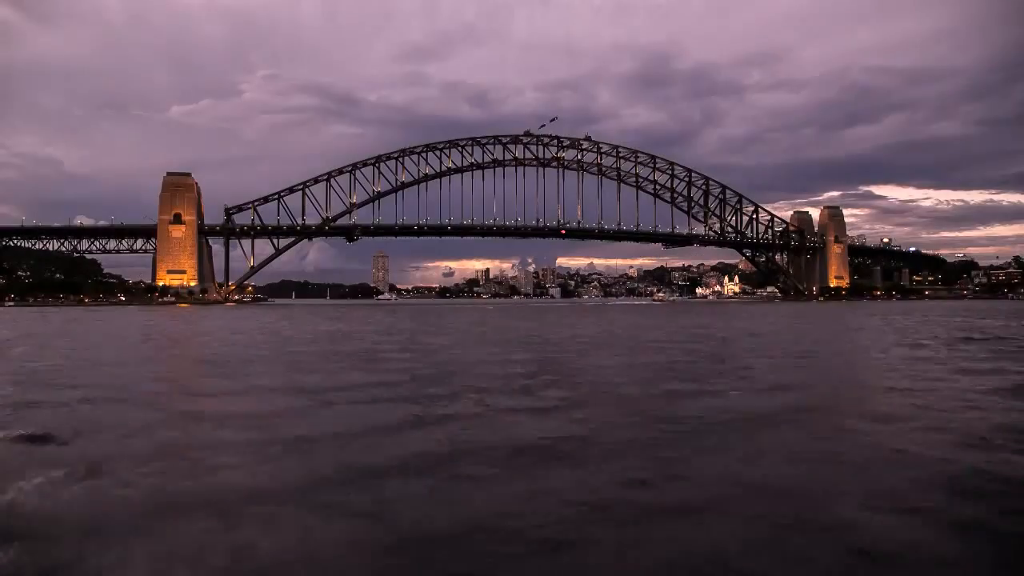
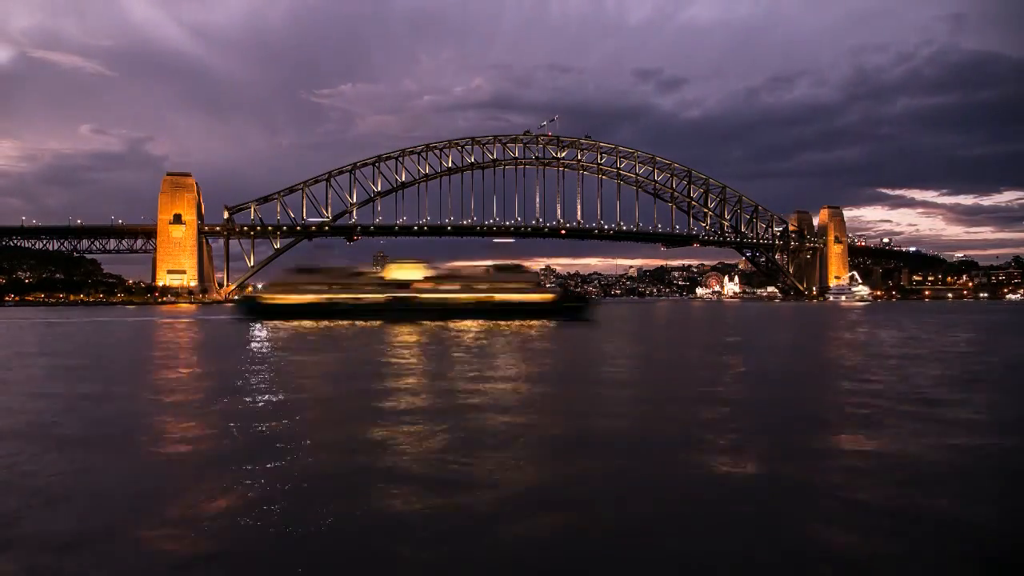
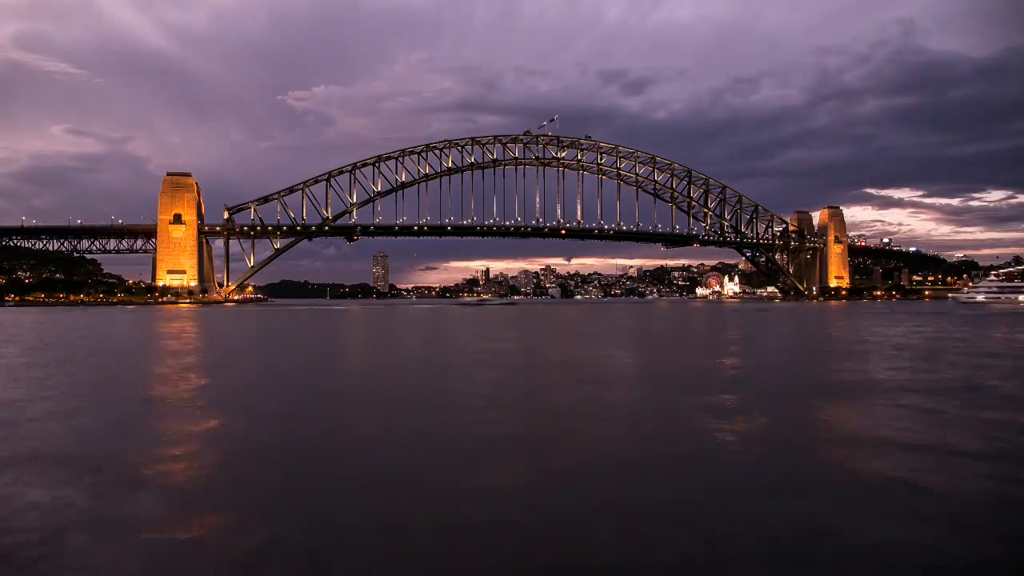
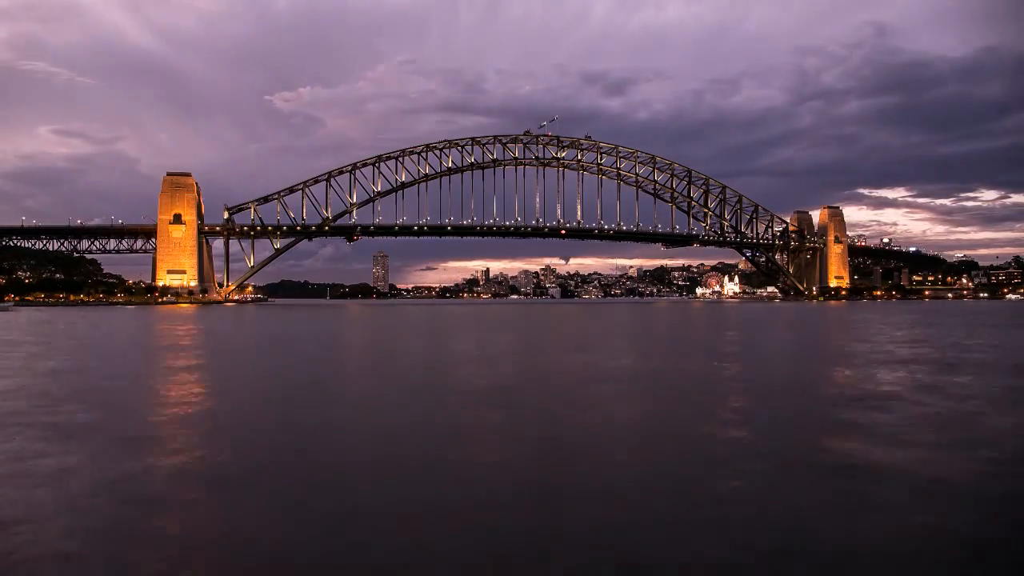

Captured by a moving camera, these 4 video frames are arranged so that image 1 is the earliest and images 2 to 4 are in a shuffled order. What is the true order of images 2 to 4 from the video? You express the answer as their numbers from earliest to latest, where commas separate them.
4, 3, 2
